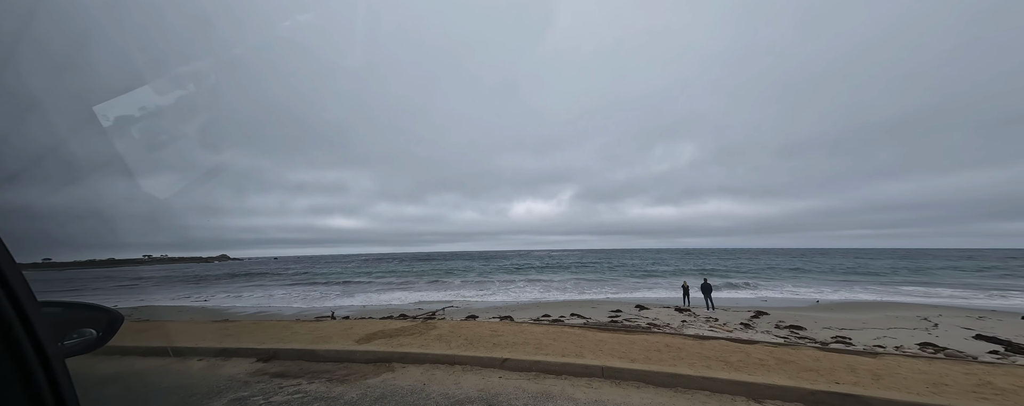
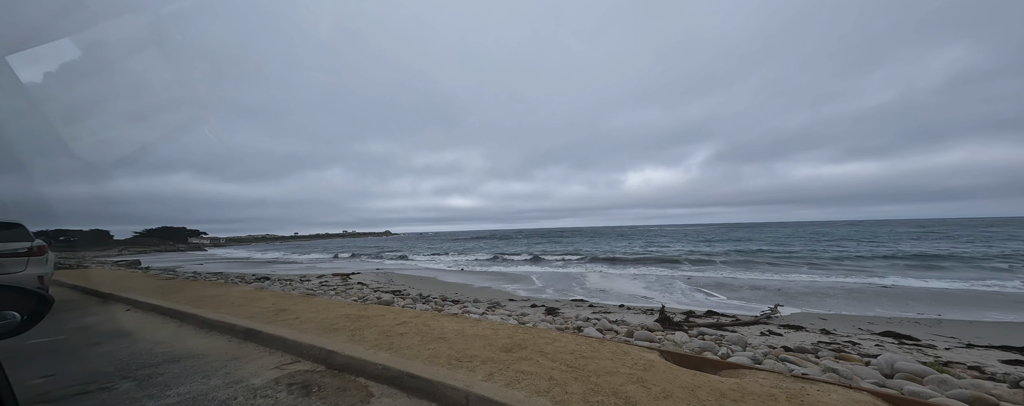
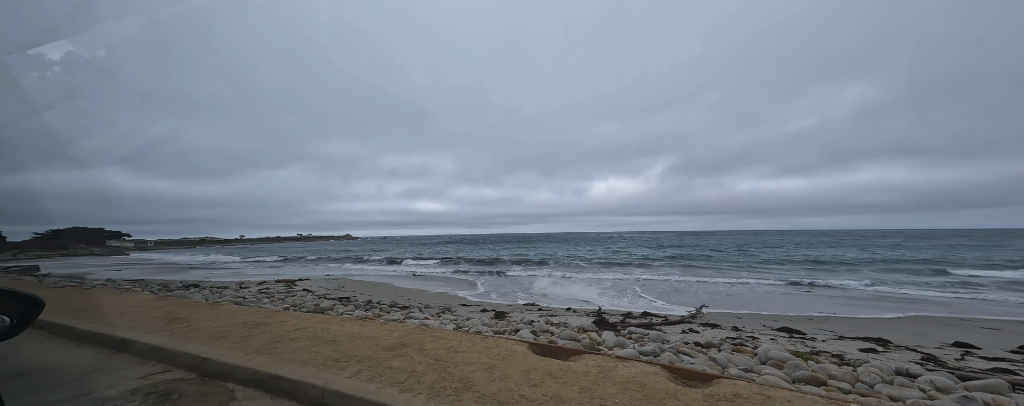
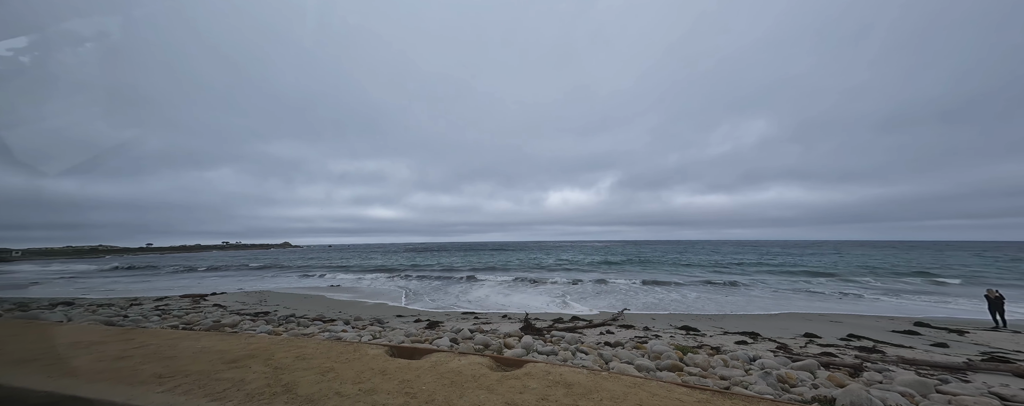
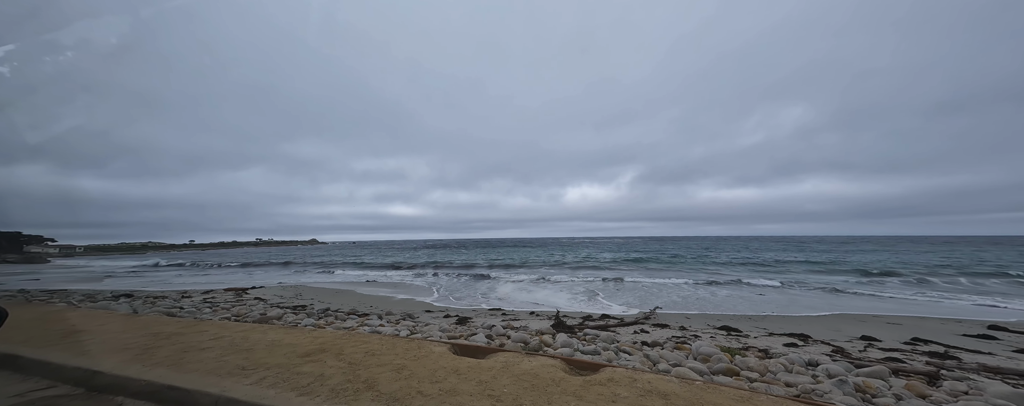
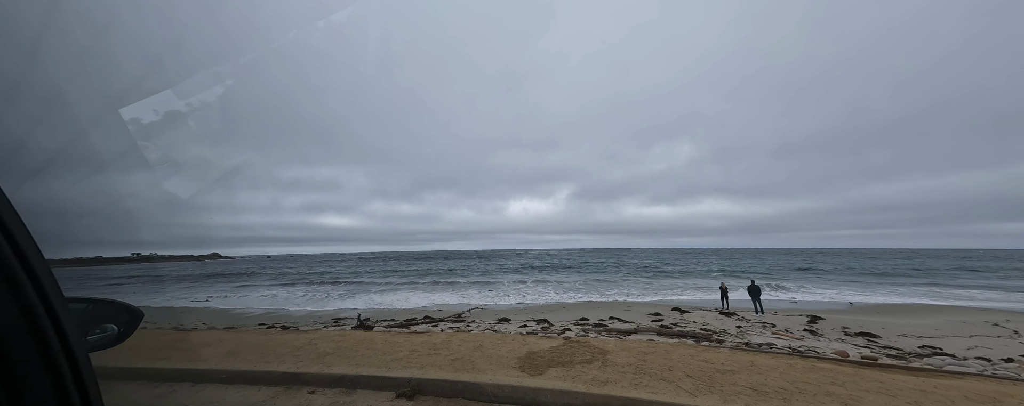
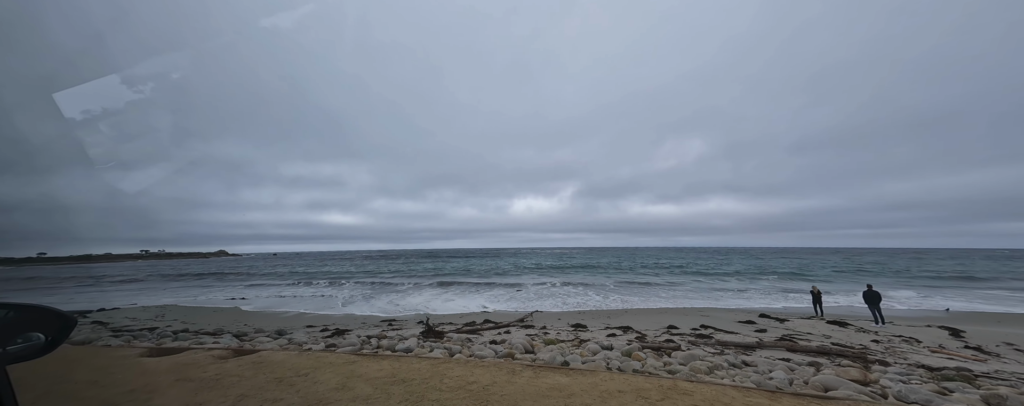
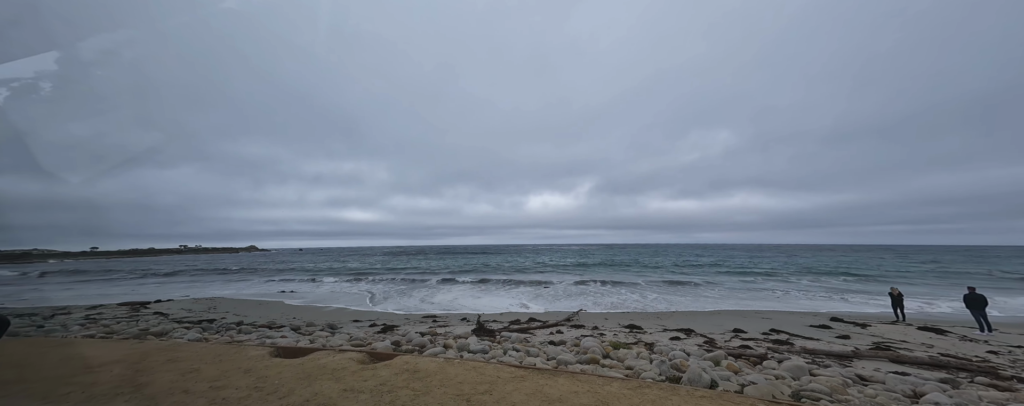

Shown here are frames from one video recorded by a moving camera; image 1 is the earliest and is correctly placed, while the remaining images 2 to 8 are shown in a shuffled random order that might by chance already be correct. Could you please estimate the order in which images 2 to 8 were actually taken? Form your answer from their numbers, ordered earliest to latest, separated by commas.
6, 7, 8, 4, 5, 3, 2
